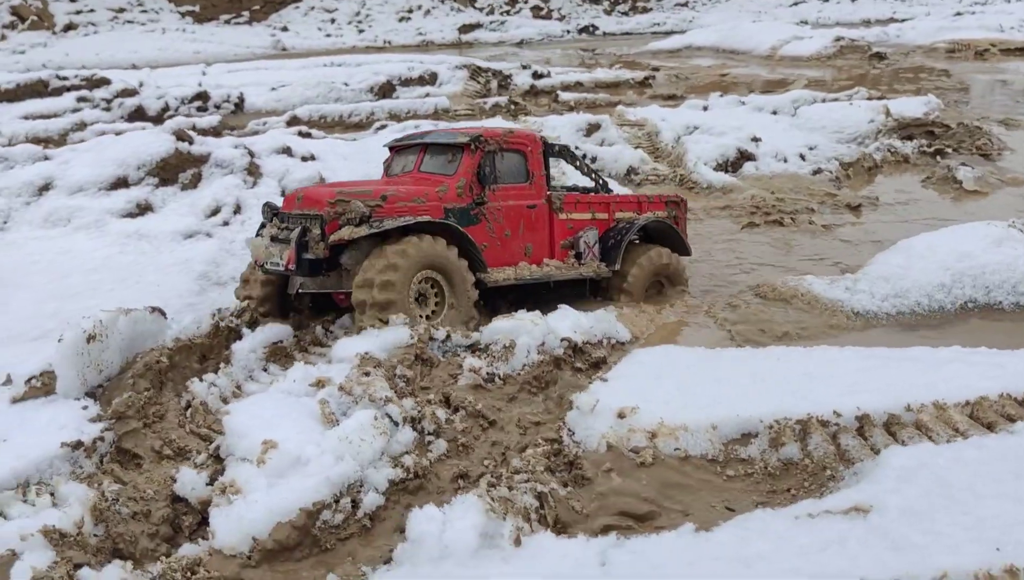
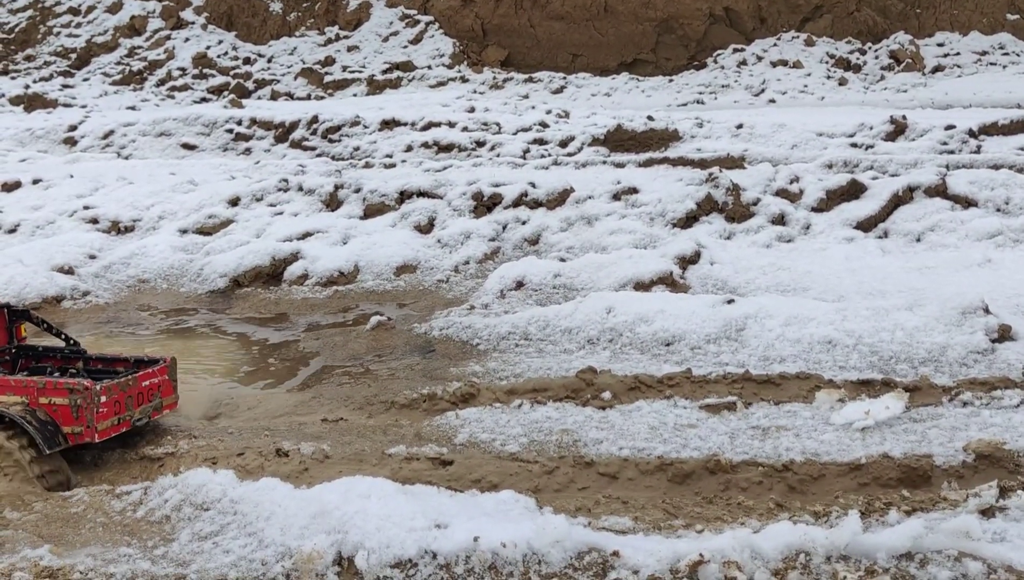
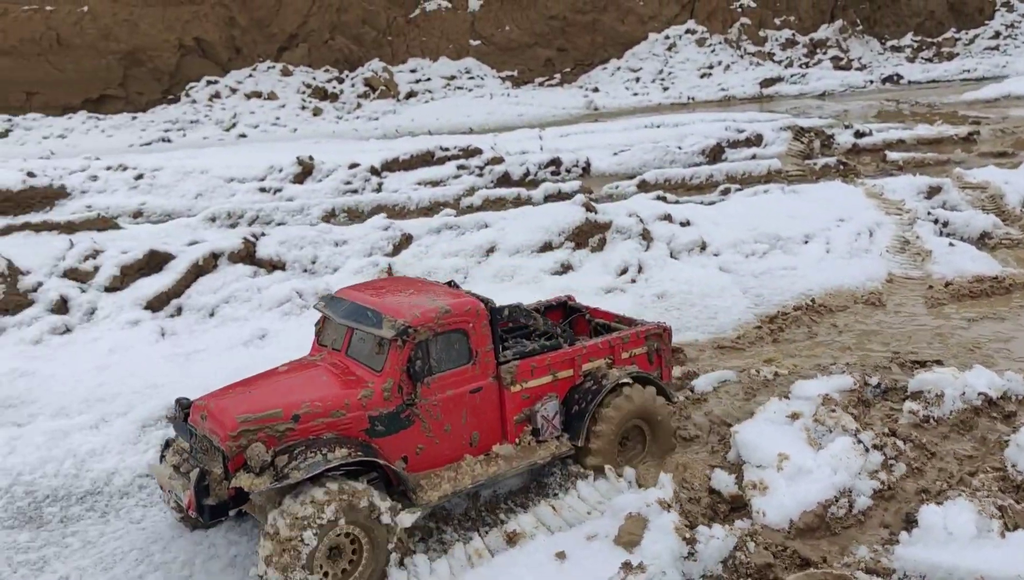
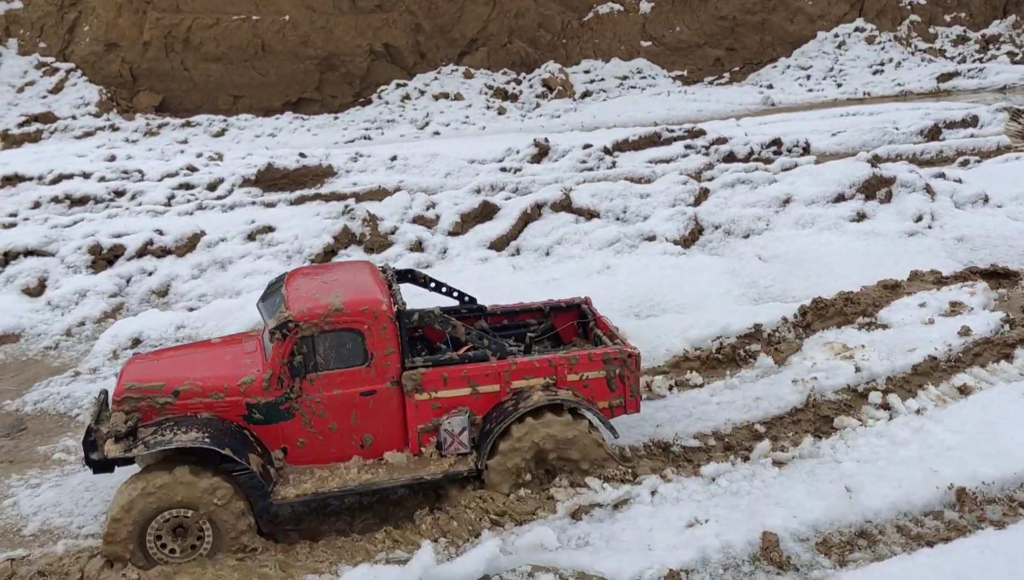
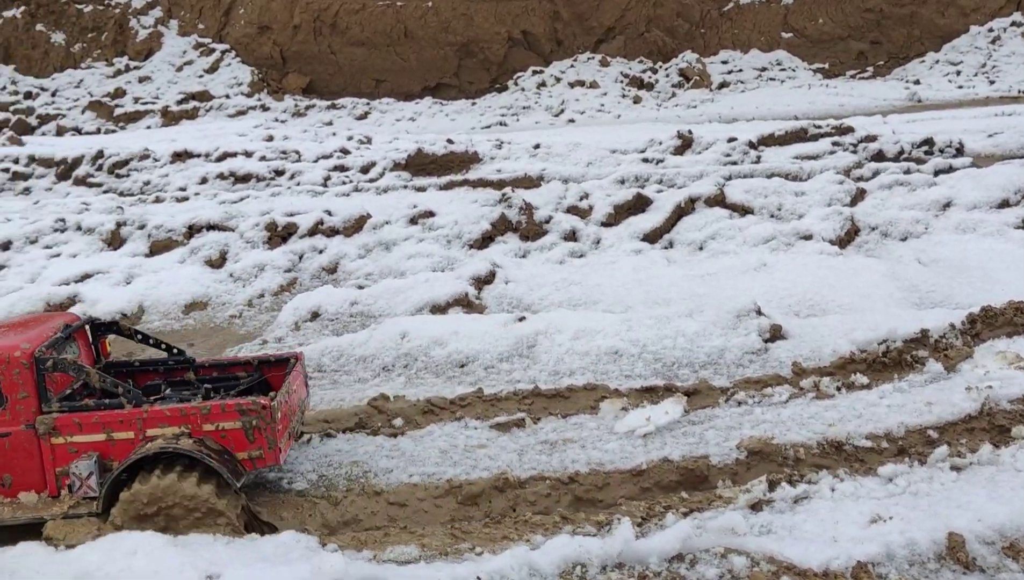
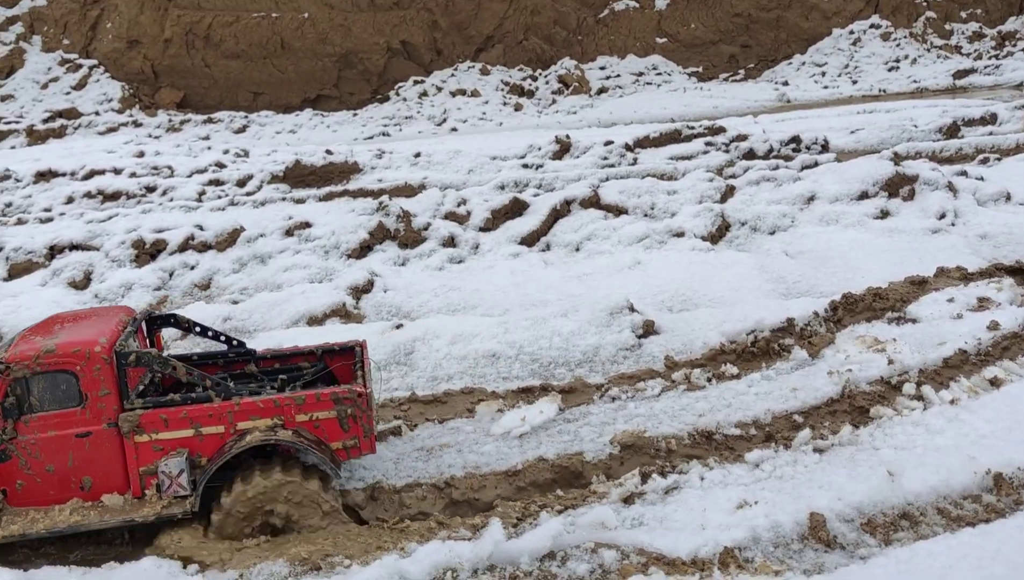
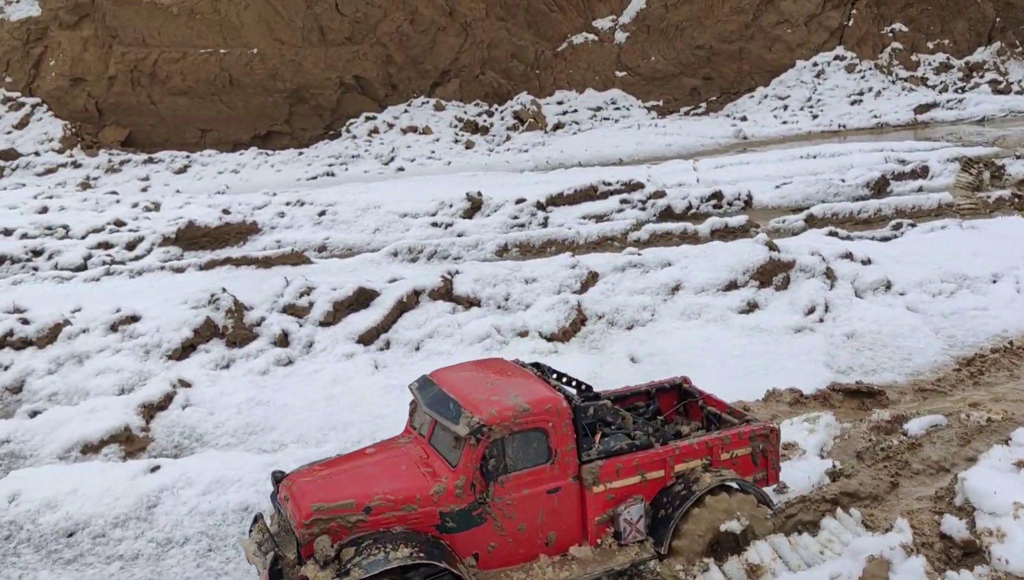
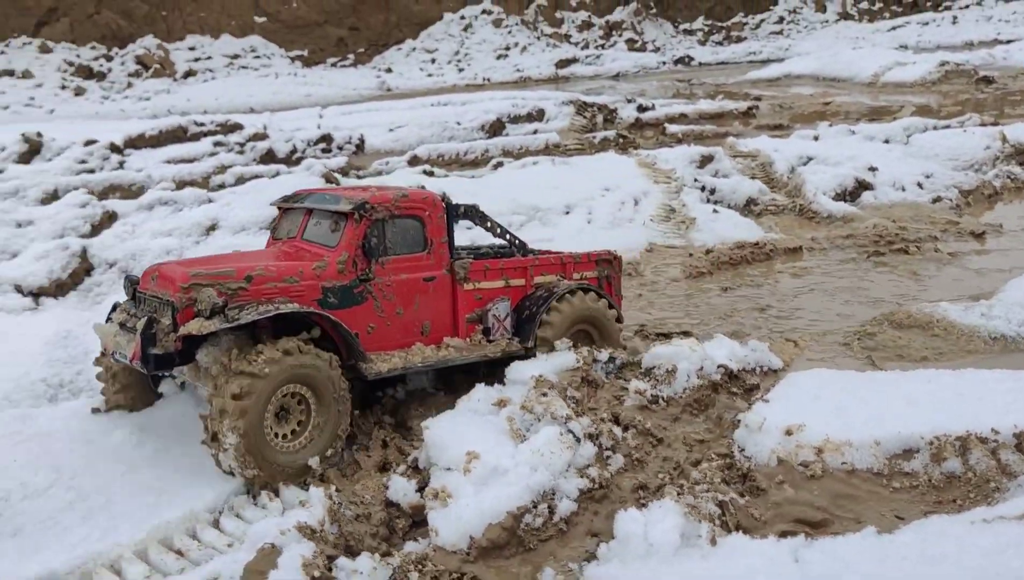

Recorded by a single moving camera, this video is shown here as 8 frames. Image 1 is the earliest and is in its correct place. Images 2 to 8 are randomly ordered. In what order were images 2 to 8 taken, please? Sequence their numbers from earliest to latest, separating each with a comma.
8, 3, 7, 4, 6, 5, 2
